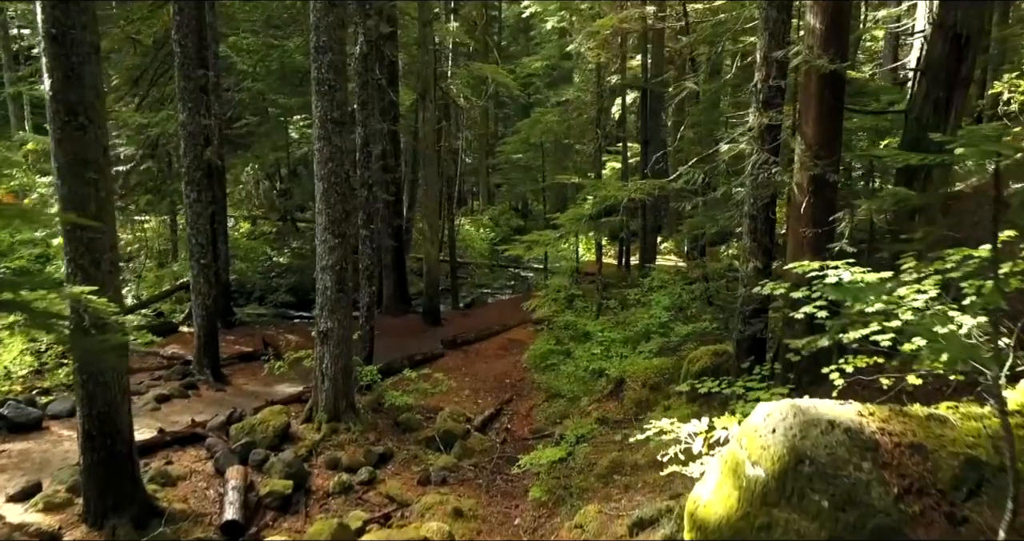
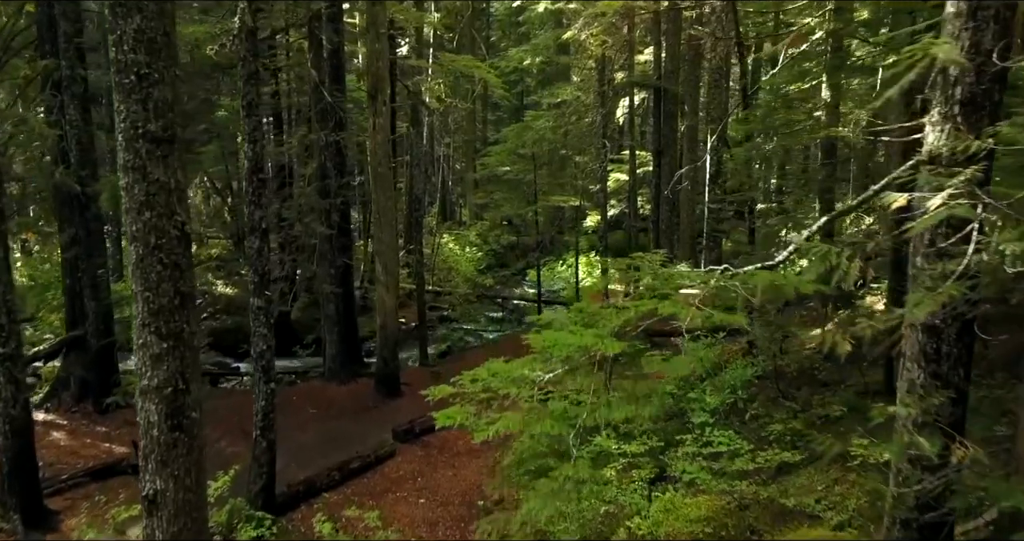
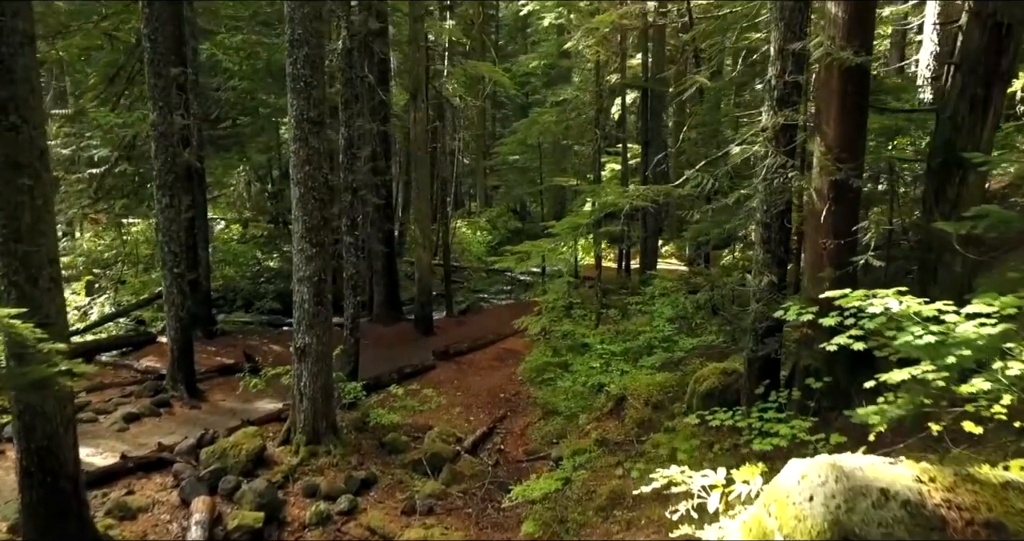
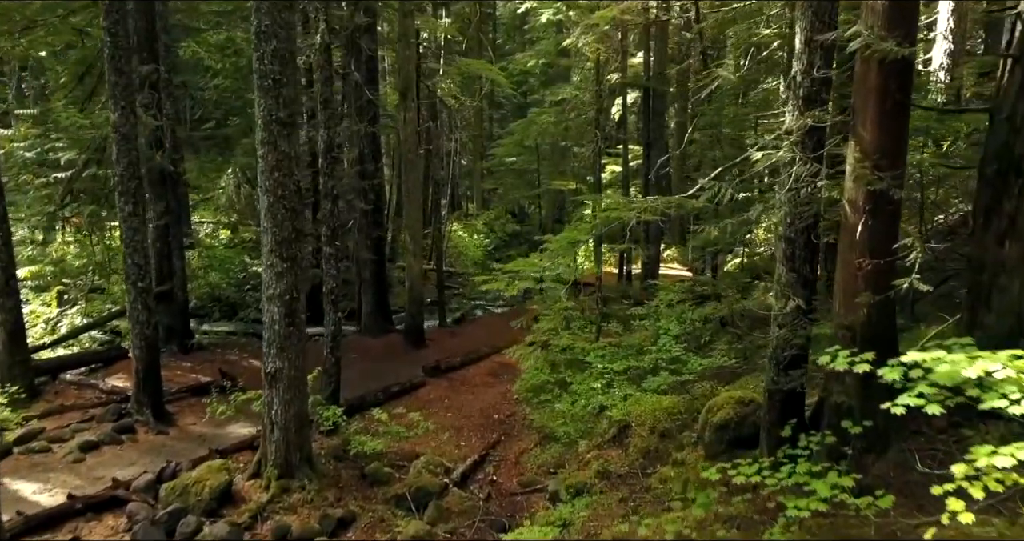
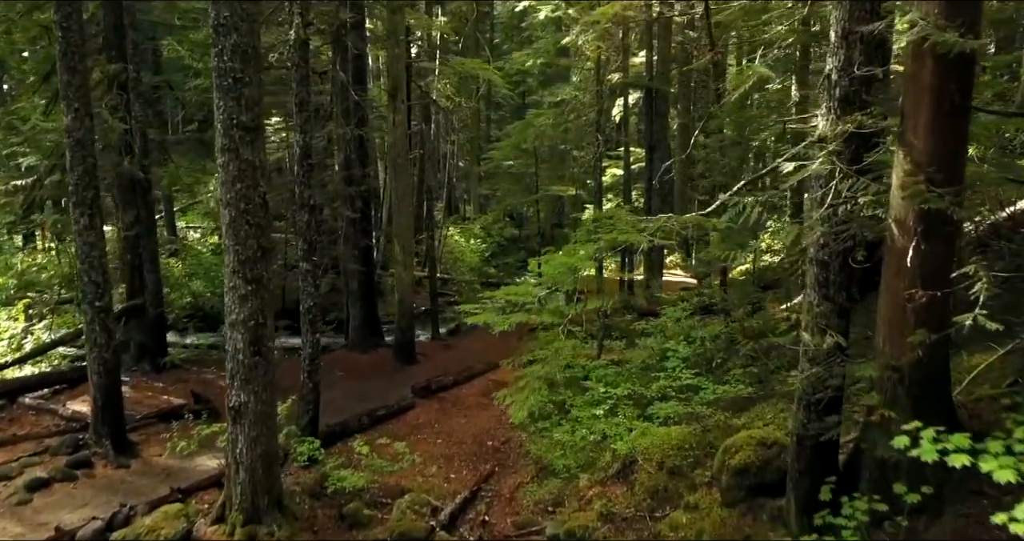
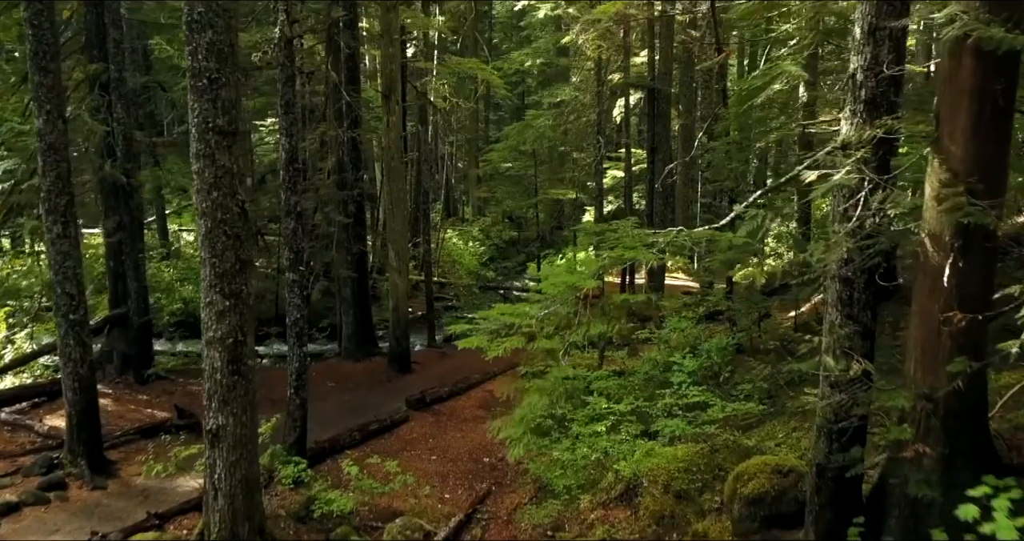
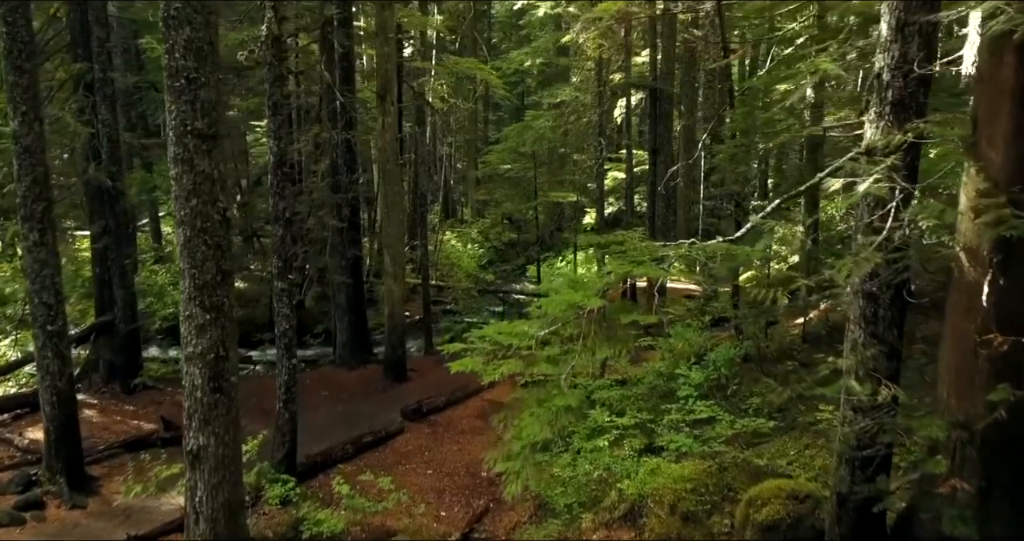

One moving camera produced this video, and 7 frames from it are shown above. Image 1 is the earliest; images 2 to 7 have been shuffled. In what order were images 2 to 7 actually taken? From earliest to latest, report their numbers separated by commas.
3, 4, 5, 6, 7, 2
